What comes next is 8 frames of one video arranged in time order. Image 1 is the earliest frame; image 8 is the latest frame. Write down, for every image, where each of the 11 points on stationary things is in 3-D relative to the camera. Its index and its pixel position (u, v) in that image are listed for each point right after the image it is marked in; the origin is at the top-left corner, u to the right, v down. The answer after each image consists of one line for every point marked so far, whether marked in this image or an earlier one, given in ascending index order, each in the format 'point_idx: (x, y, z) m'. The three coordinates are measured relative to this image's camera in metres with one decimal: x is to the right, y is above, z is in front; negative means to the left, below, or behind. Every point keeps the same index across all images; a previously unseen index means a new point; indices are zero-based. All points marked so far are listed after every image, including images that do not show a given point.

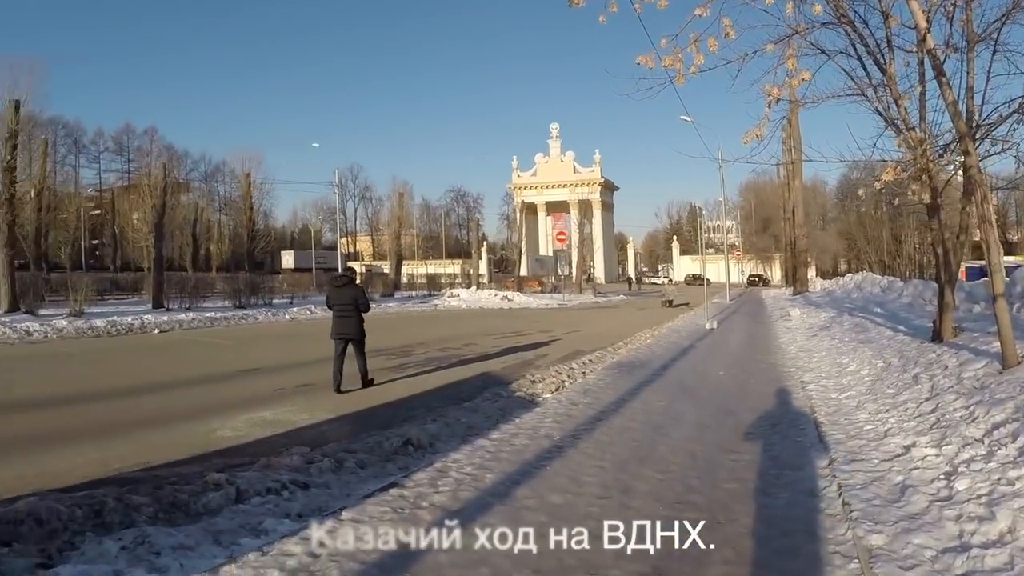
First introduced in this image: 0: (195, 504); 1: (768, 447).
0: (-2.4, -1.7, +6.0) m
1: (+2.5, -1.4, +6.9) m
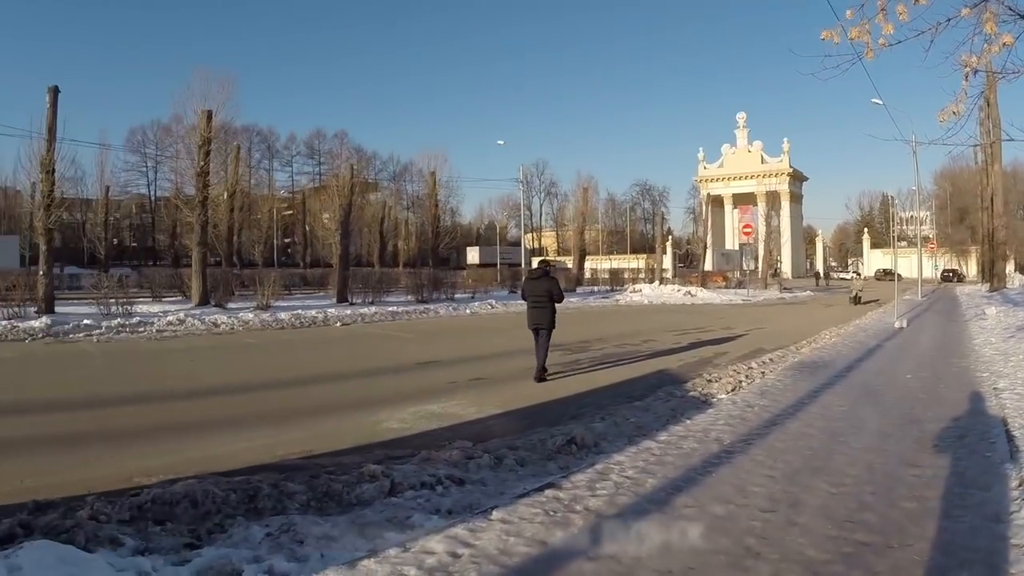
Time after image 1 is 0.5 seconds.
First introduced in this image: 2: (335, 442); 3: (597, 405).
0: (-1.3, -1.7, +6.3) m
1: (+3.7, -1.4, +6.1) m
2: (-1.9, -1.7, +8.5) m
3: (+1.2, -1.5, +9.3) m
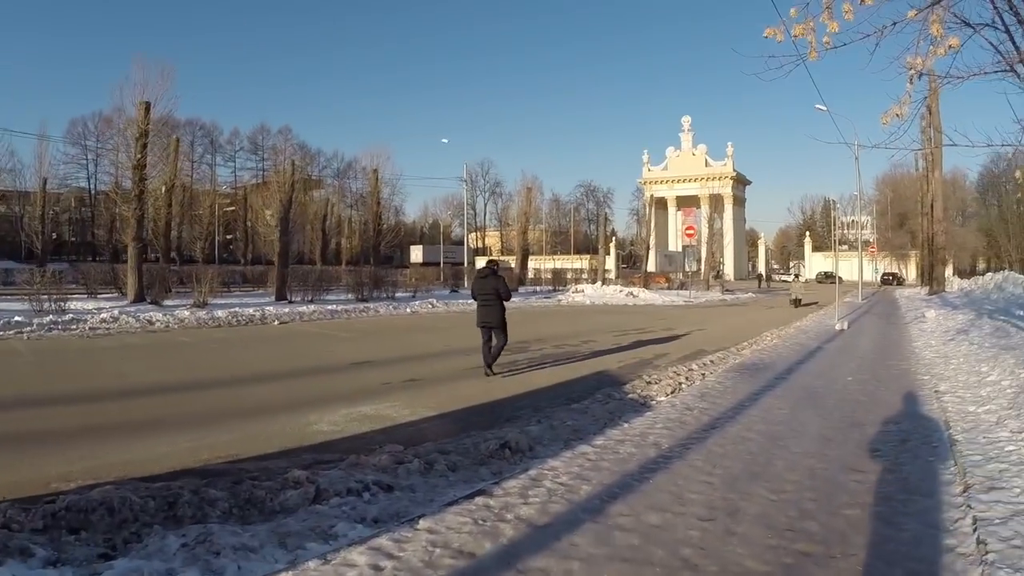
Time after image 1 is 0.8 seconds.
0: (-1.9, -1.7, +5.9) m
1: (+3.1, -1.4, +6.0) m
2: (-2.6, -1.7, +8.0) m
3: (+0.4, -1.5, +9.1) m
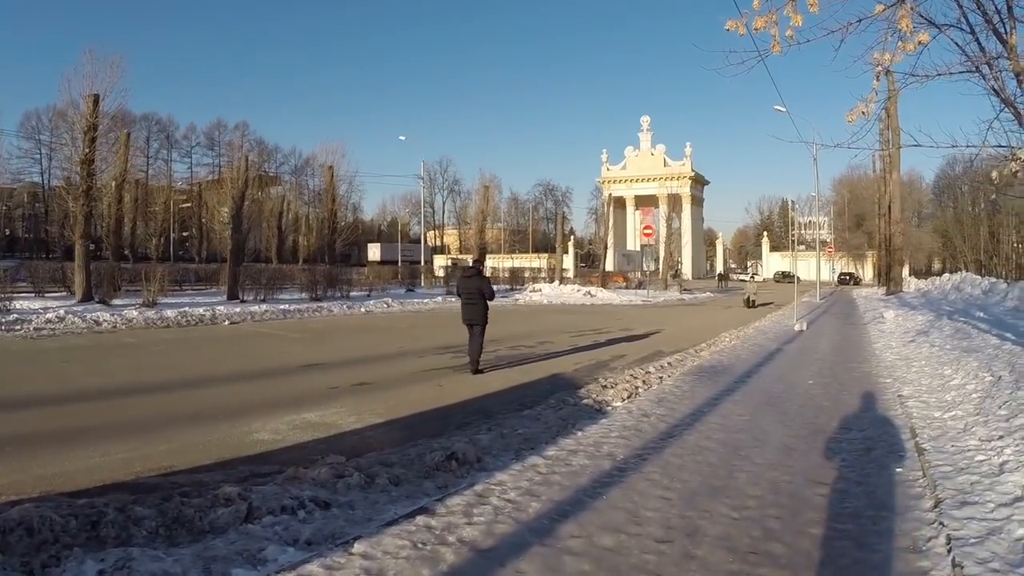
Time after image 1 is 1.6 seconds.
0: (-2.3, -1.7, +5.4) m
1: (+2.7, -1.5, +5.7) m
2: (-3.1, -1.7, +7.5) m
3: (-0.1, -1.5, +8.7) m
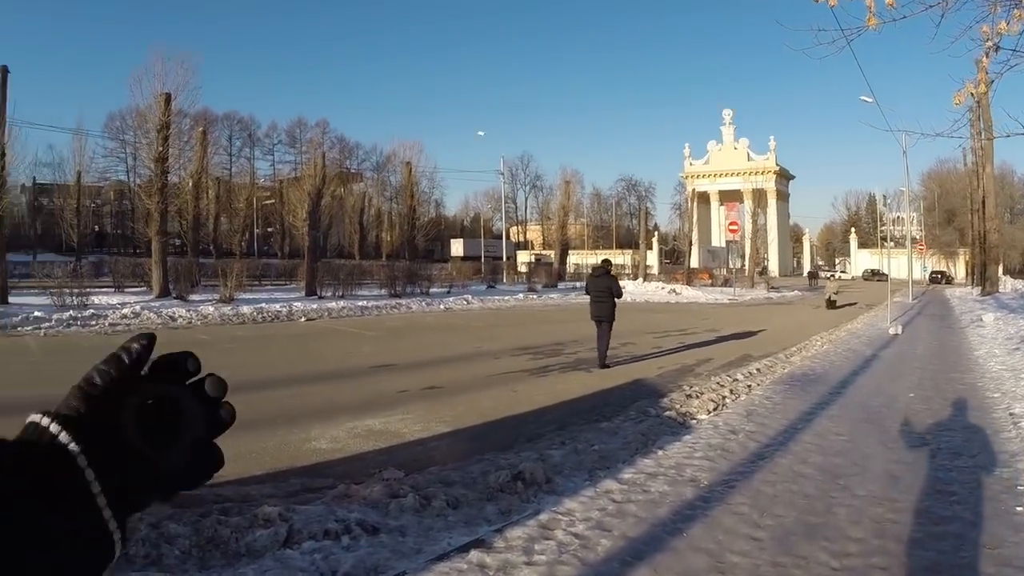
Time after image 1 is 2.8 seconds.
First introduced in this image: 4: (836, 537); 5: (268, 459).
0: (-1.9, -1.8, +5.1) m
1: (+3.2, -1.6, +5.0) m
2: (-2.5, -1.7, +7.3) m
3: (+0.6, -1.5, +8.1) m
4: (+2.0, -1.5, +4.6) m
5: (-2.4, -1.7, +7.3) m
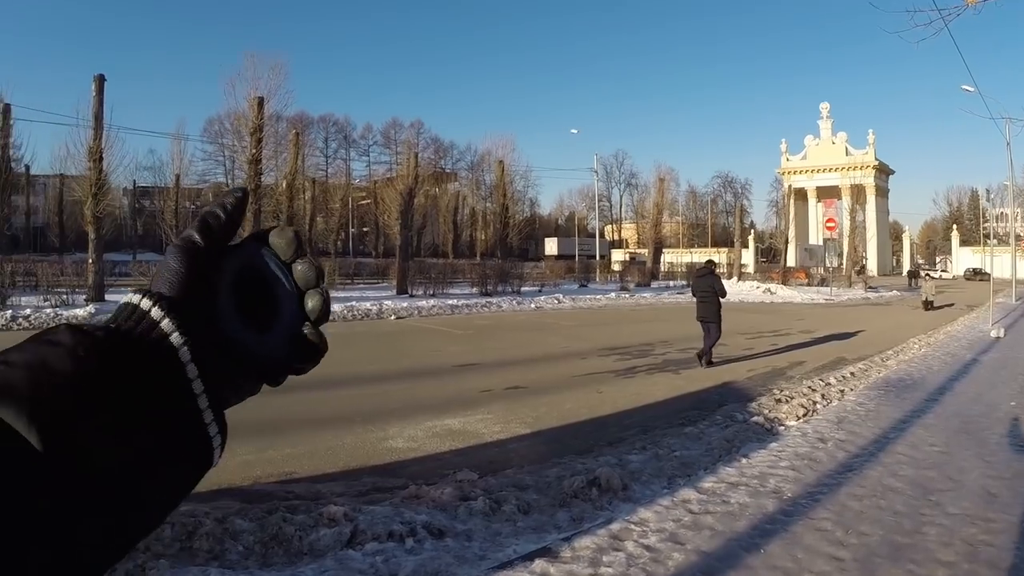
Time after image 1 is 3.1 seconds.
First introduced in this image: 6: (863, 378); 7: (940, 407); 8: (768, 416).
0: (-1.4, -1.8, +5.1) m
1: (+3.6, -1.6, +4.5) m
2: (-1.9, -1.7, +7.3) m
3: (+1.3, -1.5, +7.9) m
4: (+2.3, -1.6, +4.2) m
5: (-1.7, -1.7, +7.3) m
6: (+4.9, -1.3, +10.5) m
7: (+4.7, -1.4, +8.3) m
8: (+2.6, -1.4, +7.9) m
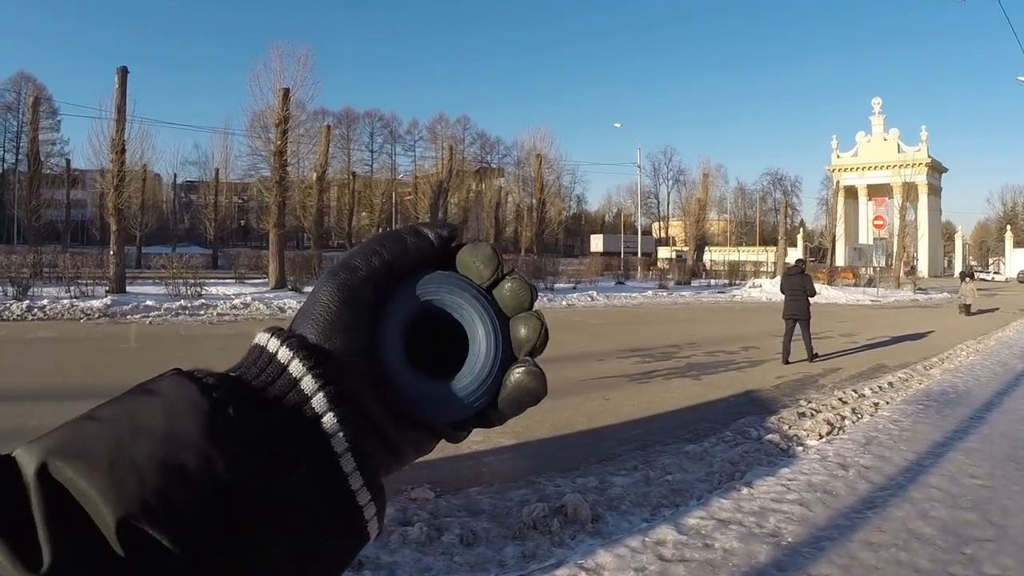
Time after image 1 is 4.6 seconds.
0: (-1.8, -1.7, +4.4) m
1: (+3.2, -1.6, +3.5) m
2: (-2.0, -1.6, +6.7) m
3: (+1.2, -1.5, +7.0) m
4: (+2.0, -1.6, +3.3) m
5: (-1.9, -1.6, +6.7) m
6: (+4.9, -1.3, +9.4) m
7: (+4.6, -1.4, +7.3) m
8: (+2.5, -1.4, +7.0) m
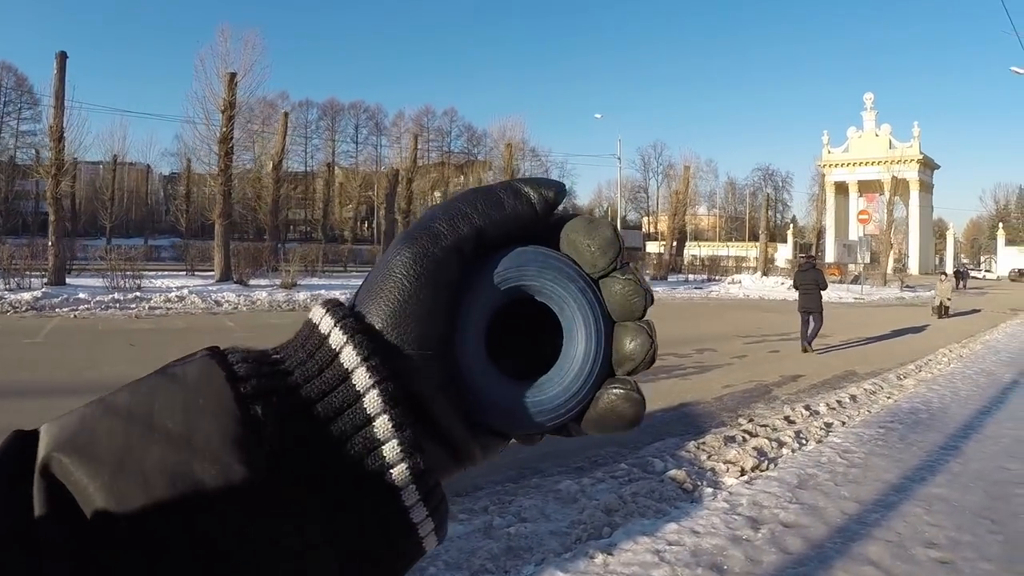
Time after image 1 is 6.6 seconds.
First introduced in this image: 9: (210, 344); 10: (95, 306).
0: (-2.8, -1.6, +3.0) m
1: (+2.1, -1.6, +2.1) m
2: (-3.1, -1.6, +5.3) m
3: (+0.1, -1.4, +5.6) m
4: (+0.9, -1.5, +1.9) m
5: (-3.0, -1.6, +5.2) m
6: (+3.8, -1.3, +8.1) m
7: (+3.5, -1.3, +5.9) m
8: (+1.4, -1.3, +5.6) m
9: (-6.2, -1.1, +14.2) m
10: (-10.7, -0.4, +18.6) m
